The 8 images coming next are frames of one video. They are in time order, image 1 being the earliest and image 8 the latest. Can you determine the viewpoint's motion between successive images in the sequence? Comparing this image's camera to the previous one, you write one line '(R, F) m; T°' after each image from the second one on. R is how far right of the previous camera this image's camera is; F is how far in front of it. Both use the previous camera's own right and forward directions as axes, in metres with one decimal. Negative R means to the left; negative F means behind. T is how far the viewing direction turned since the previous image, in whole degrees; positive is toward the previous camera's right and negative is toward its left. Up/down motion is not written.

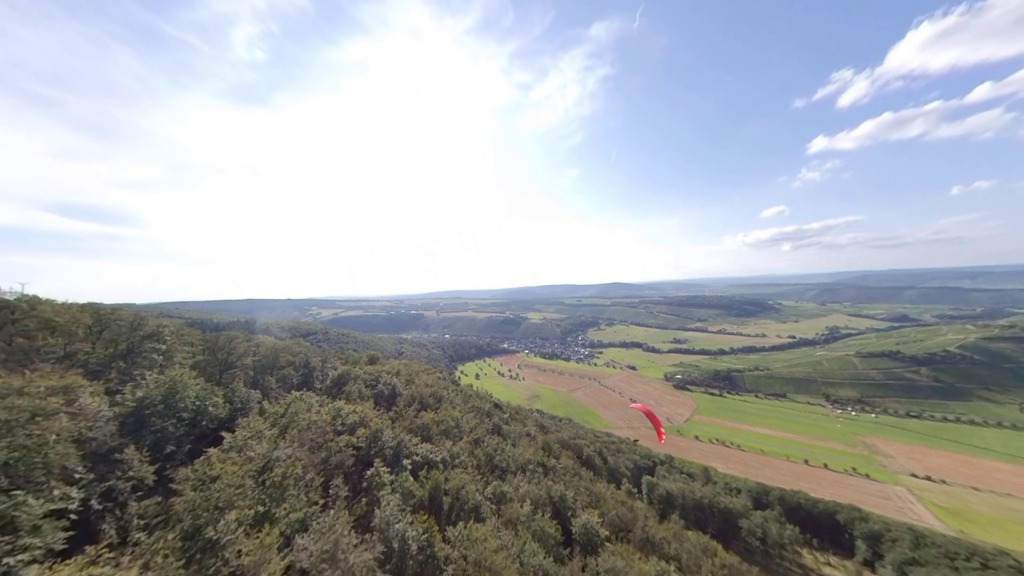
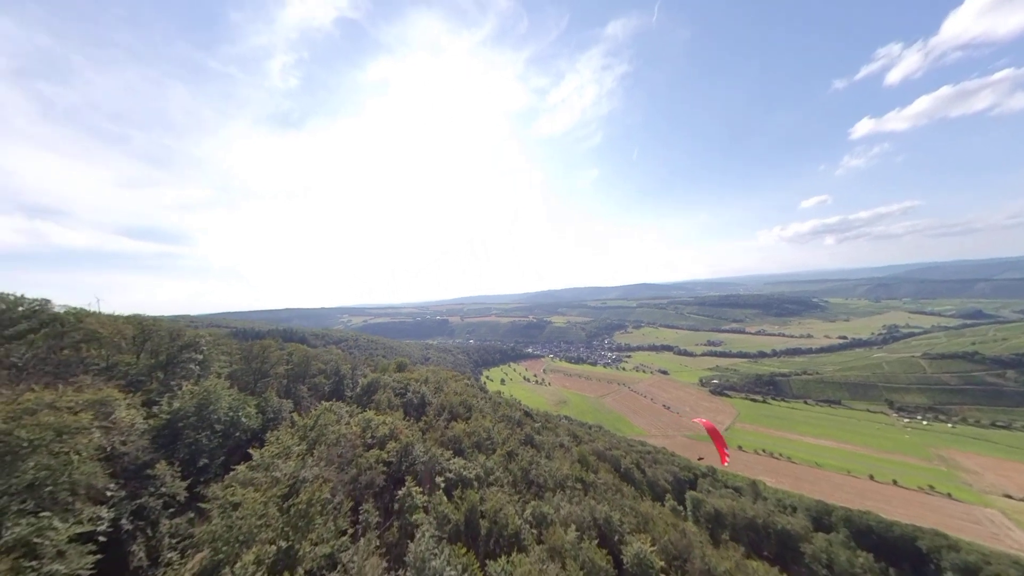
(-0.6, +1.2) m; -4°
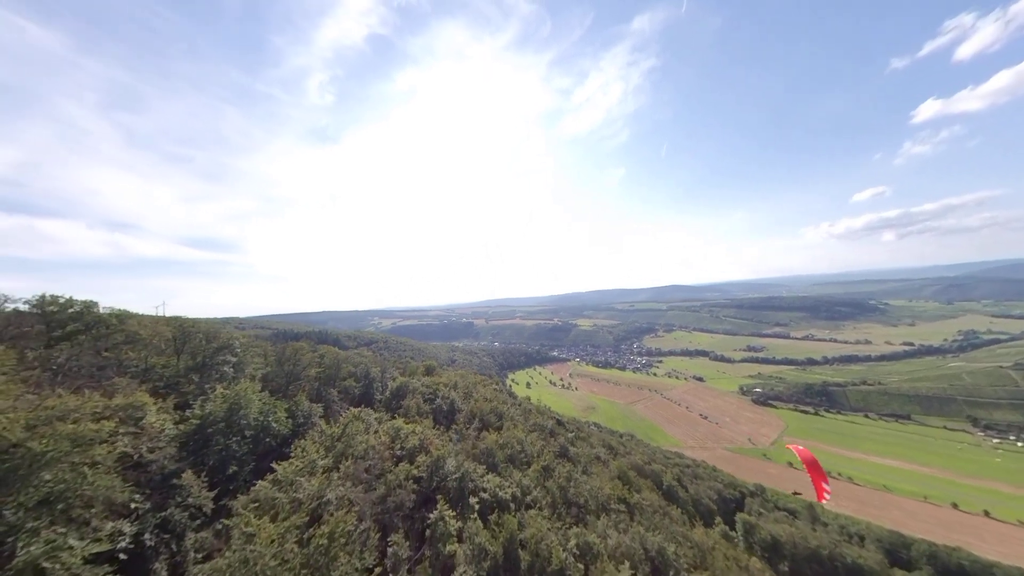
(-0.7, +1.3) m; -5°
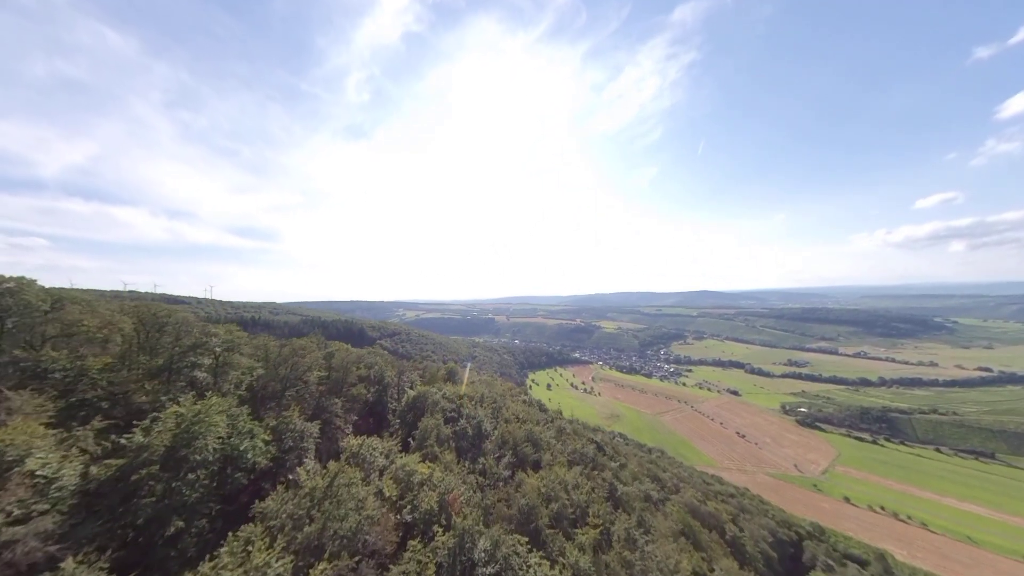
(-1.5, +4.2) m; -4°
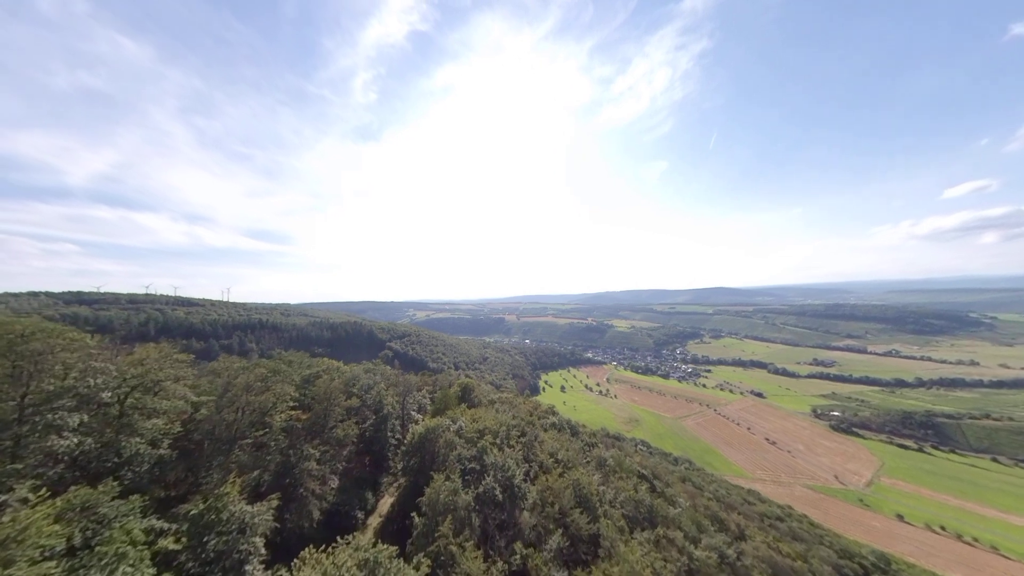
(-1.4, +4.8) m; -2°
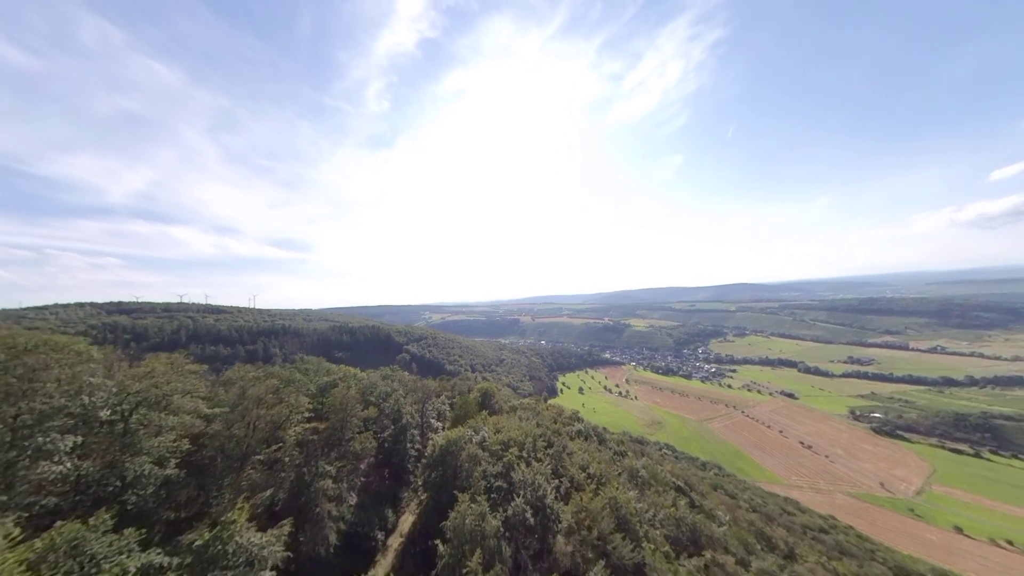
(-0.5, +1.1) m; -3°
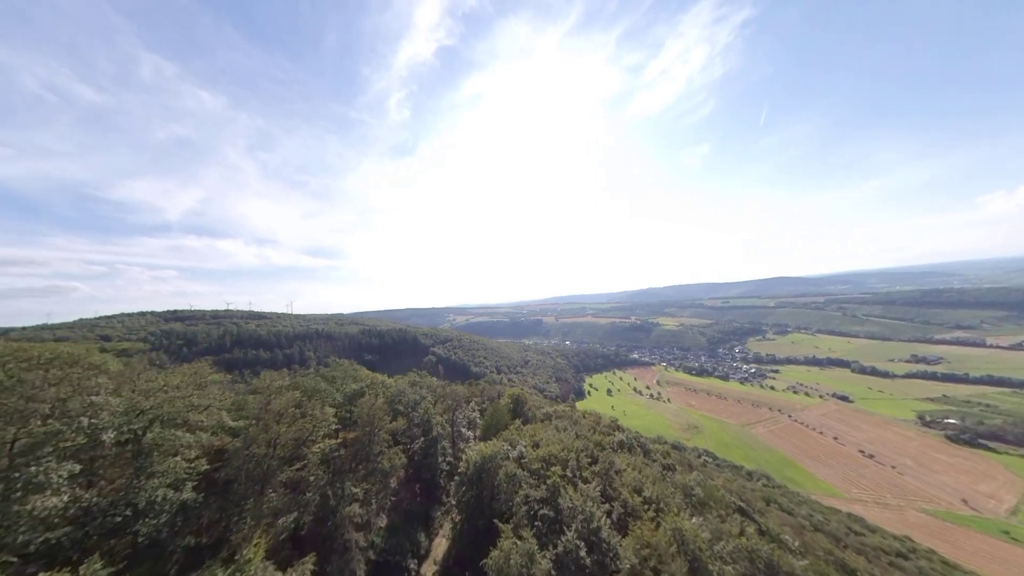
(-0.7, +1.4) m; -4°
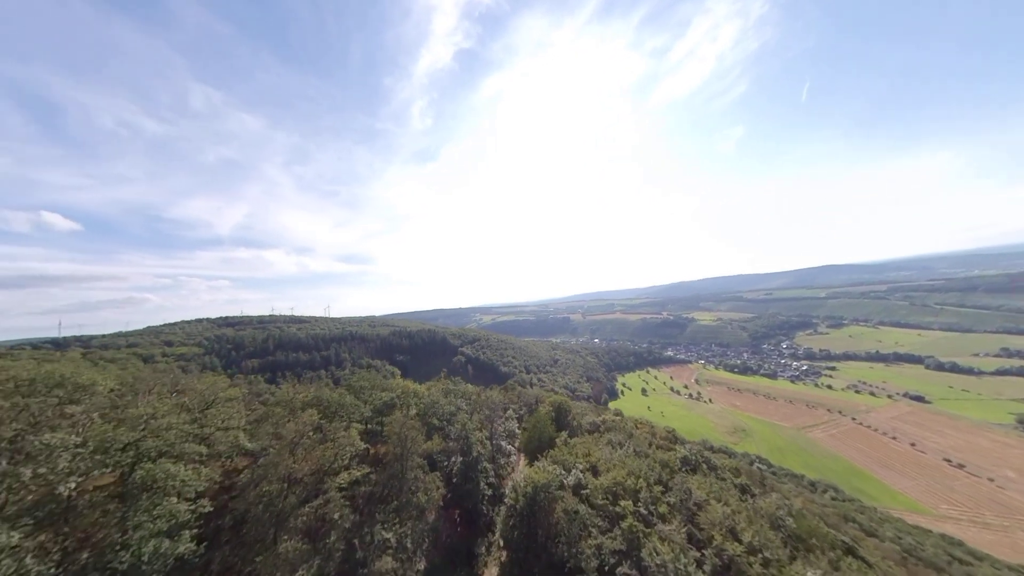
(-1.0, +2.1) m; -5°
